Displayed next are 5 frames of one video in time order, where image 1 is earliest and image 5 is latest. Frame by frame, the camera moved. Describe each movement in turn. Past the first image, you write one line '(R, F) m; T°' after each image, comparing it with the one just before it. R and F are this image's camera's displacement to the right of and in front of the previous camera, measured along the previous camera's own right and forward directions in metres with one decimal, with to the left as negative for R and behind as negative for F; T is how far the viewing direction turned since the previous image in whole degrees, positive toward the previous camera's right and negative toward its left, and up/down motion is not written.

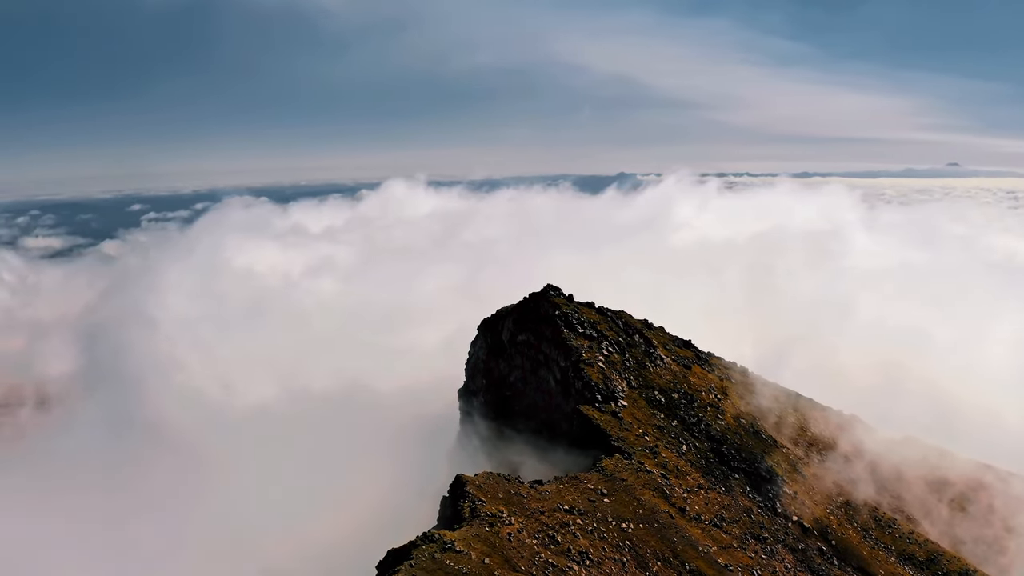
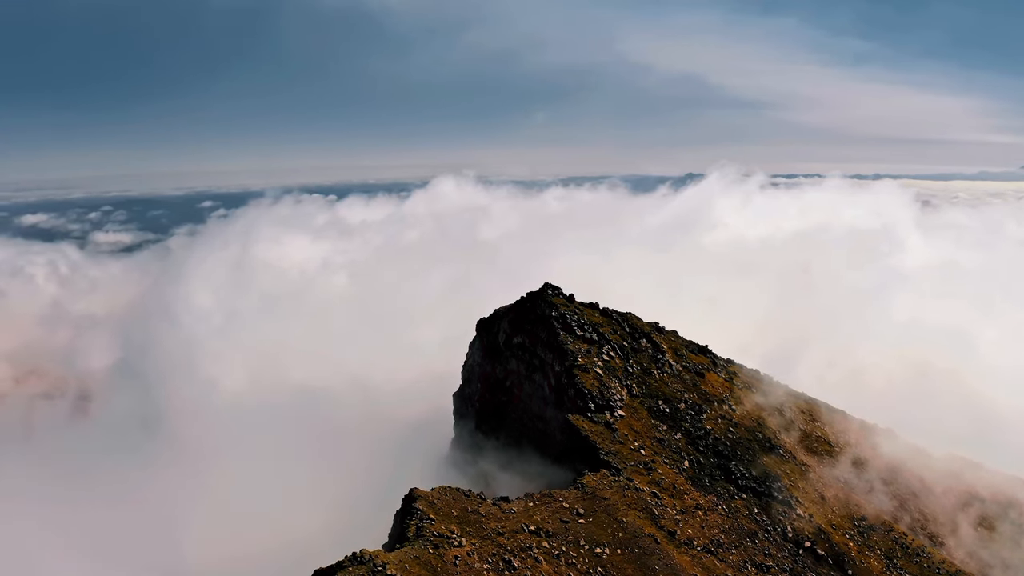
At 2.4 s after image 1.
(+4.8, +3.7) m; -4°
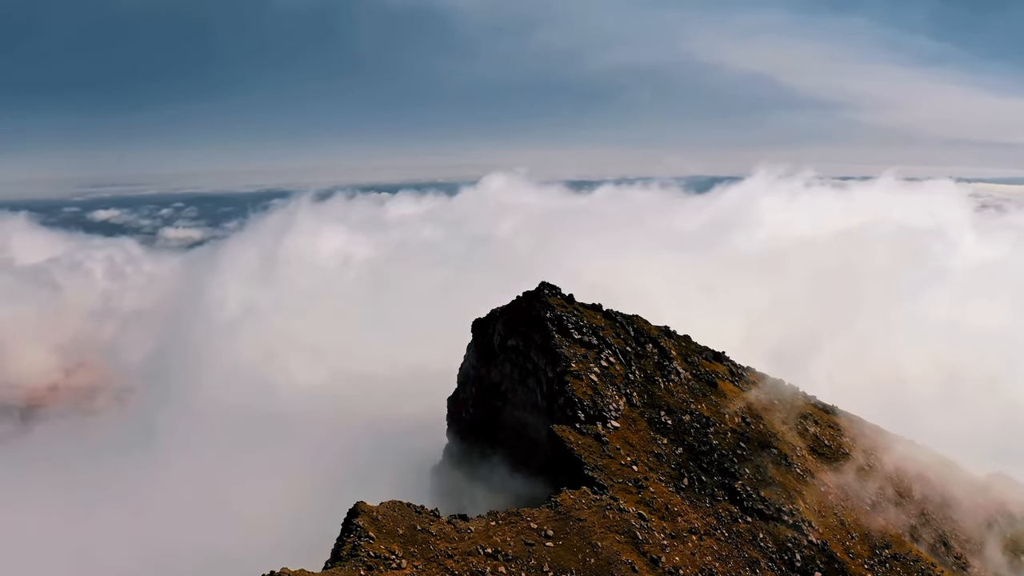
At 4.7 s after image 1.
(+4.7, +3.5) m; -4°
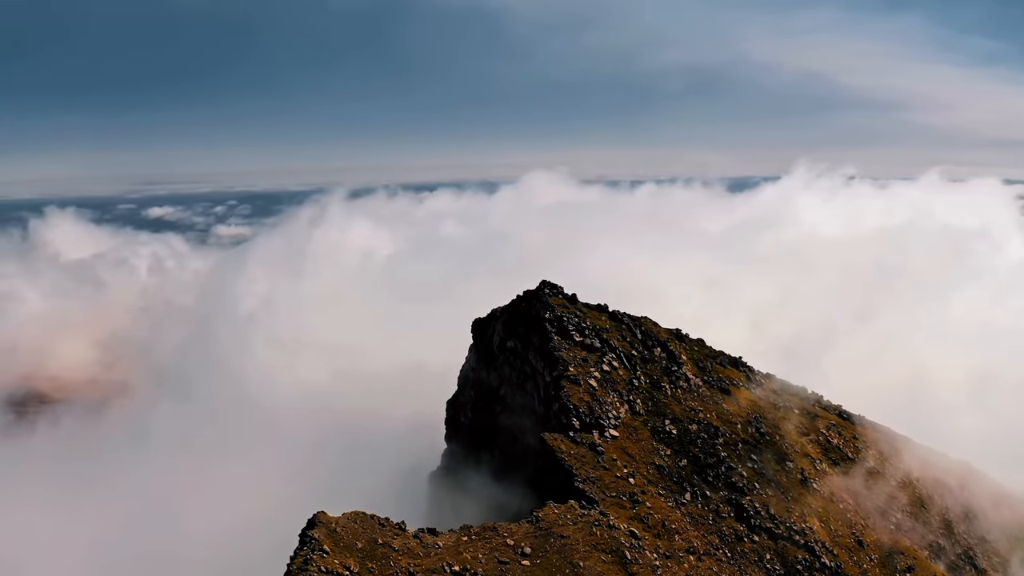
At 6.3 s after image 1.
(+3.1, +2.6) m; -3°
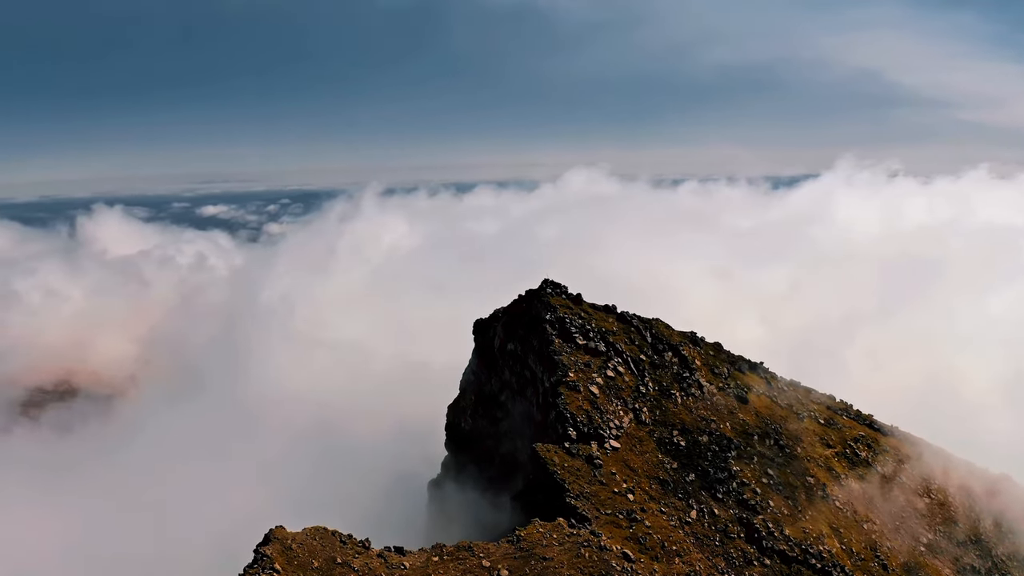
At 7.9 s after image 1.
(+3.0, +2.8) m; -3°
